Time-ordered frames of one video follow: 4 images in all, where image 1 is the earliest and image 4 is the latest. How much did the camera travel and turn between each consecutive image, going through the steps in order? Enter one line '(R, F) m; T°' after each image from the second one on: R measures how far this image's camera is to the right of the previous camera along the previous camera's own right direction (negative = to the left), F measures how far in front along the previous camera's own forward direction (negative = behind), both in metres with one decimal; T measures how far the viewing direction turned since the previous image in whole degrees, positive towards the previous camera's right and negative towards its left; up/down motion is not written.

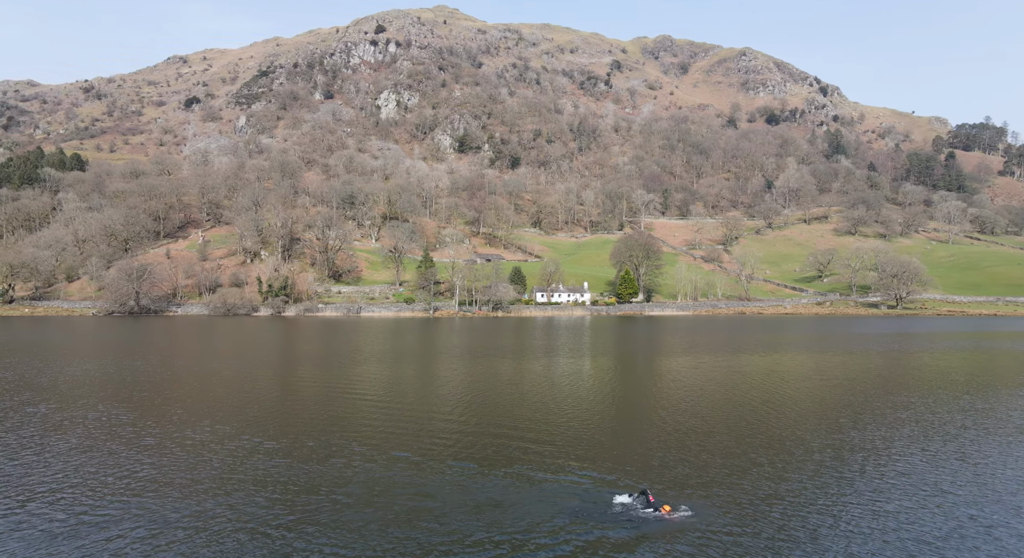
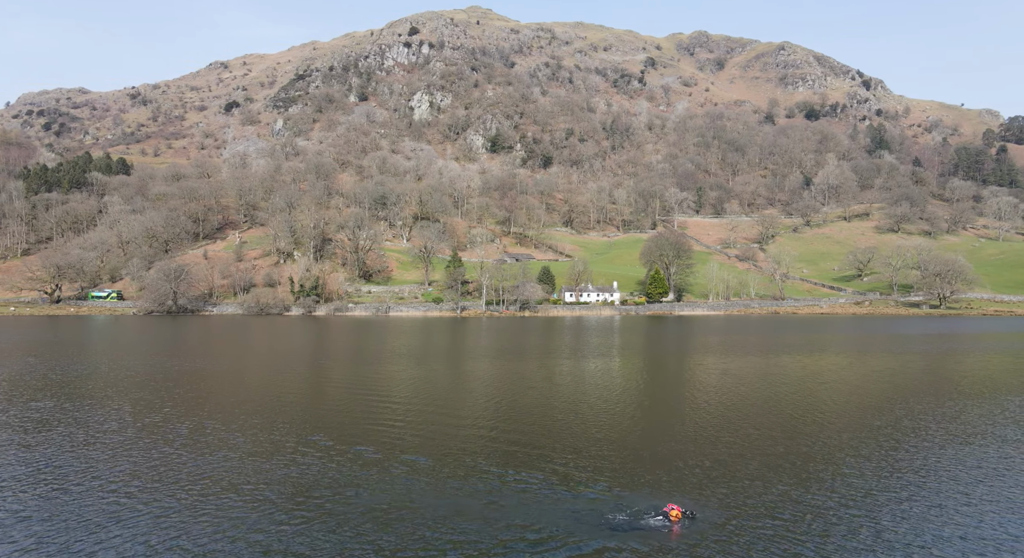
(+1.6, +0.2) m; -3°
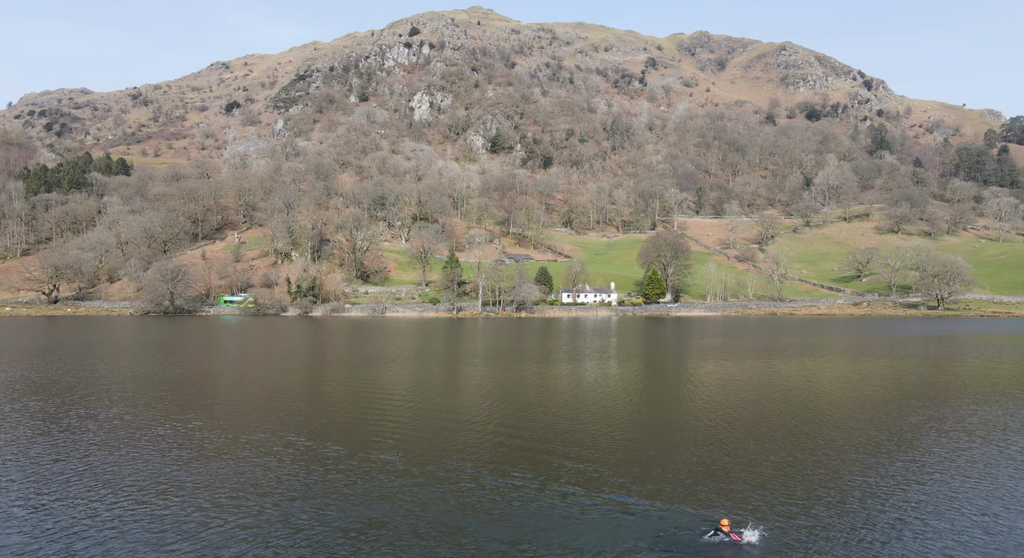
(+0.9, 0.0) m; 0°
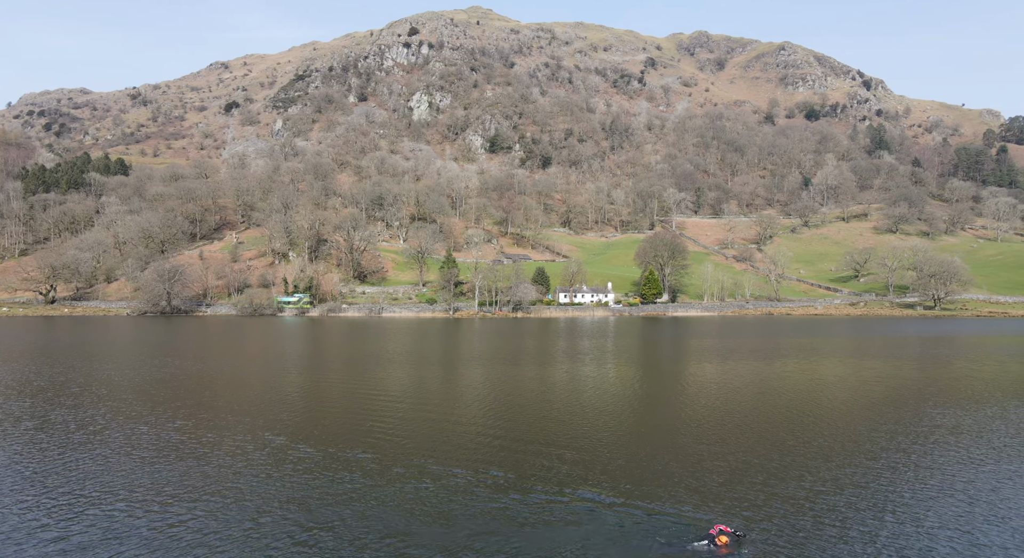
(+0.5, 0.0) m; 0°
